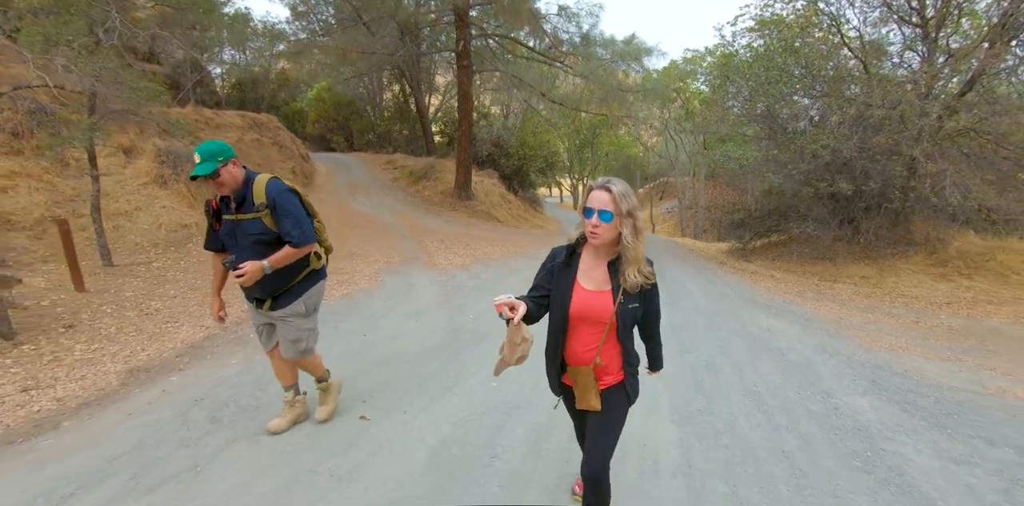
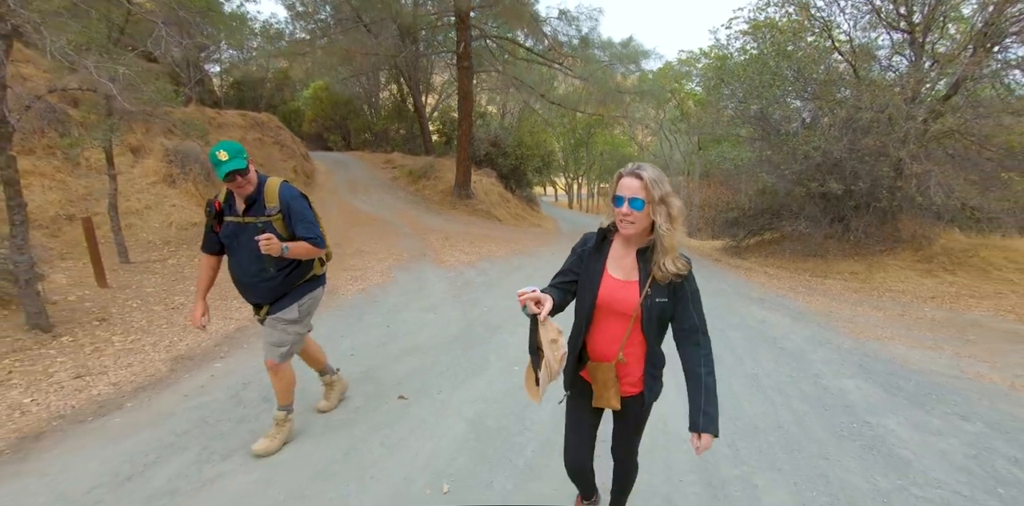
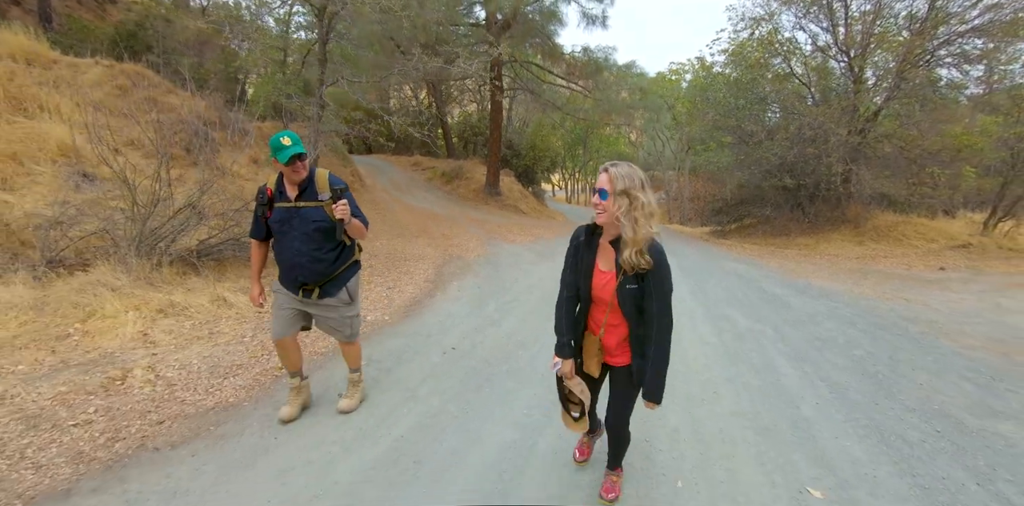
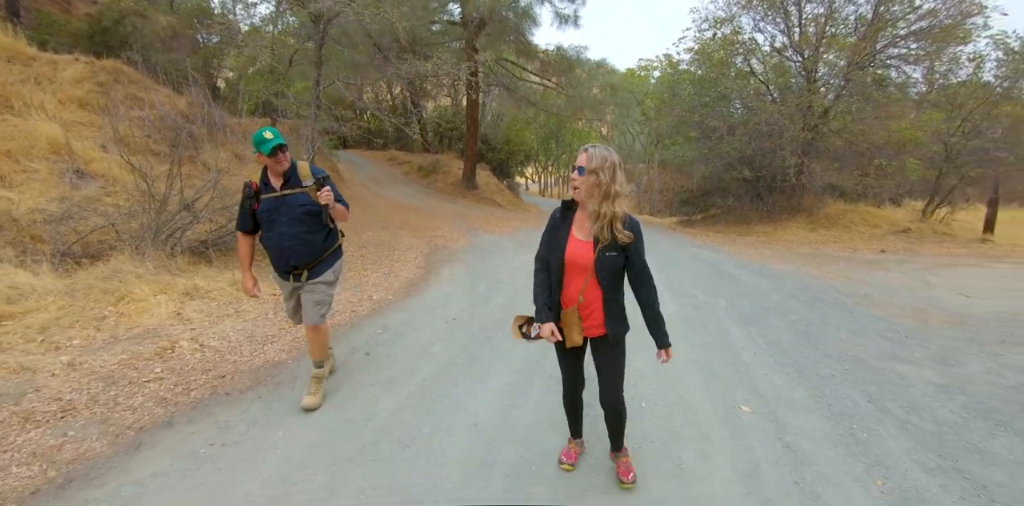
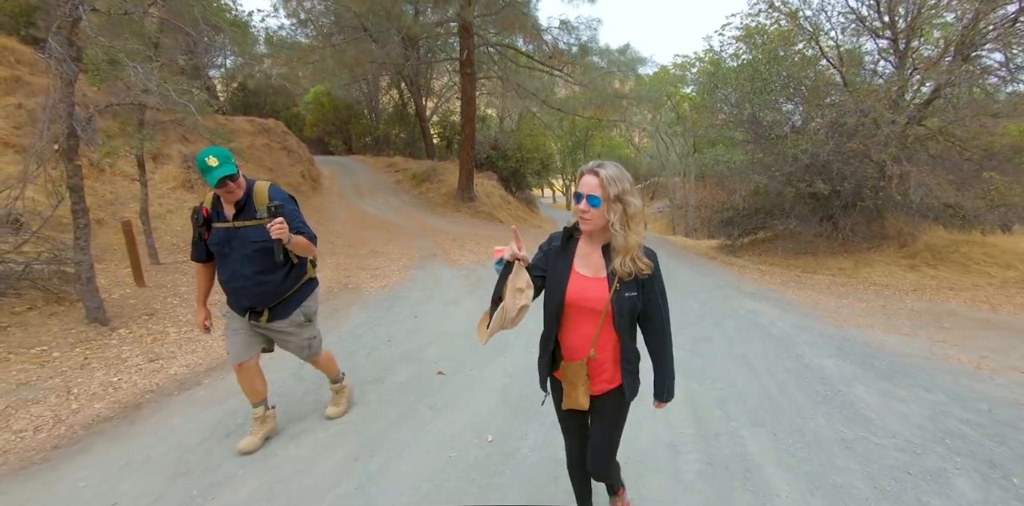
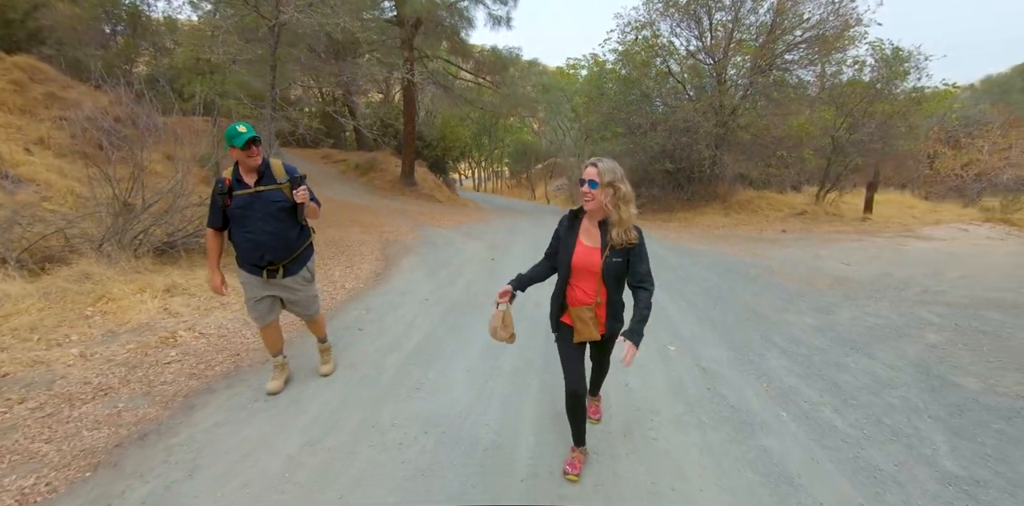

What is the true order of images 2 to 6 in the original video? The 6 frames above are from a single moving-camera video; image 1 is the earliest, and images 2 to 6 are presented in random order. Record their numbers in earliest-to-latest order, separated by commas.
2, 5, 3, 4, 6
